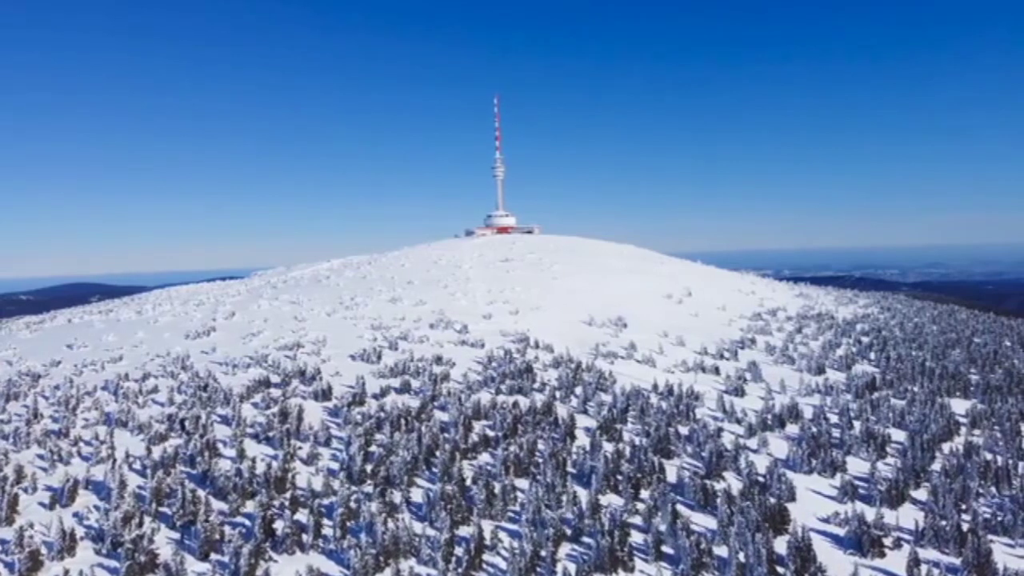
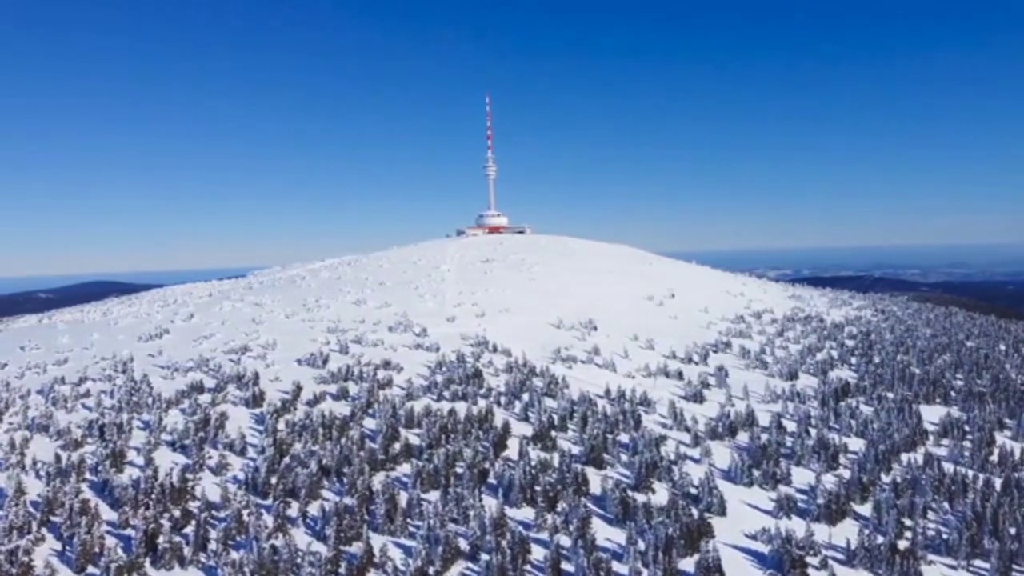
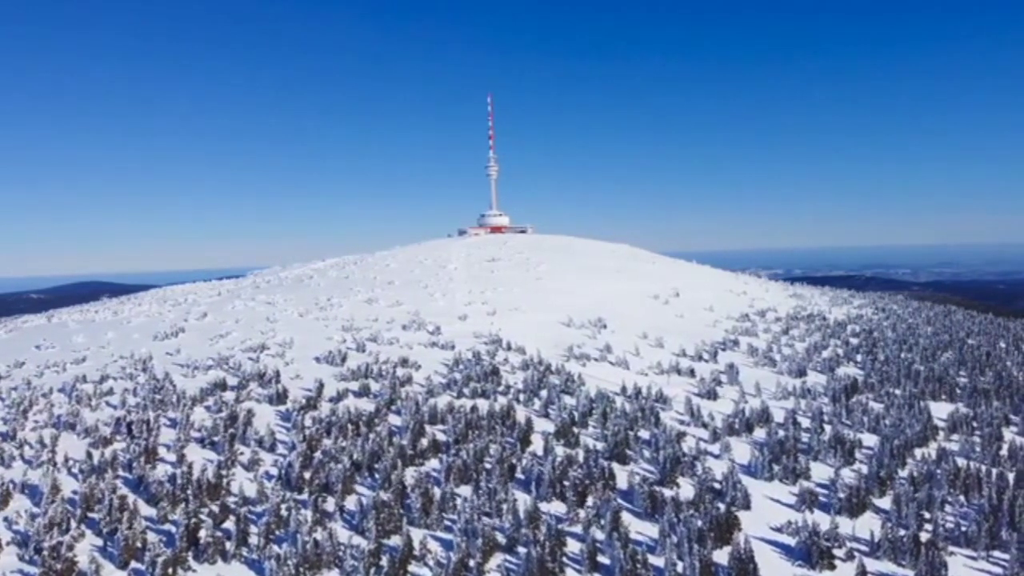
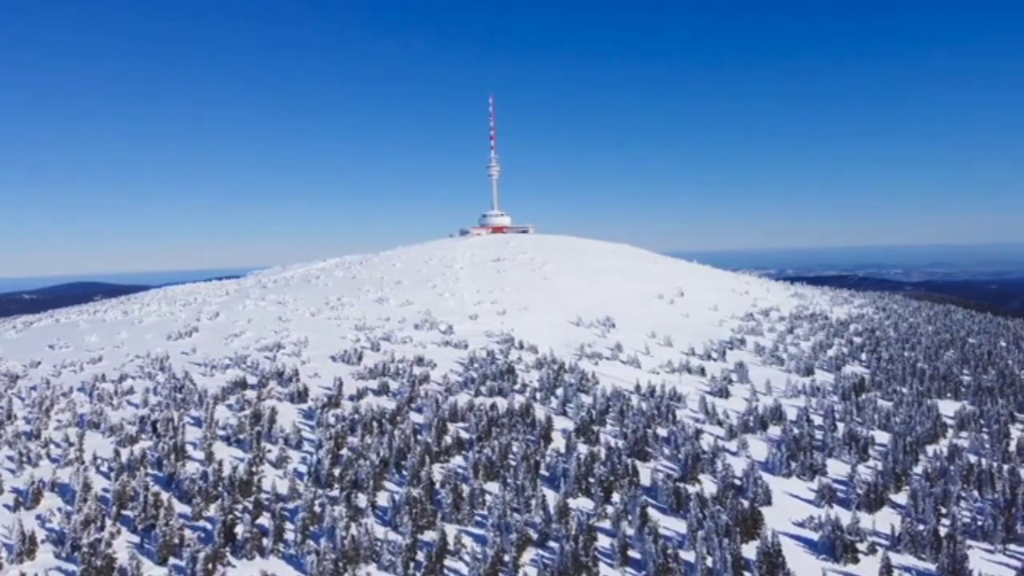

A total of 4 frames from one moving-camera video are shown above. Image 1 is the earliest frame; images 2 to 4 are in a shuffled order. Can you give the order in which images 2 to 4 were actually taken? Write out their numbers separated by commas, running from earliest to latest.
4, 3, 2
